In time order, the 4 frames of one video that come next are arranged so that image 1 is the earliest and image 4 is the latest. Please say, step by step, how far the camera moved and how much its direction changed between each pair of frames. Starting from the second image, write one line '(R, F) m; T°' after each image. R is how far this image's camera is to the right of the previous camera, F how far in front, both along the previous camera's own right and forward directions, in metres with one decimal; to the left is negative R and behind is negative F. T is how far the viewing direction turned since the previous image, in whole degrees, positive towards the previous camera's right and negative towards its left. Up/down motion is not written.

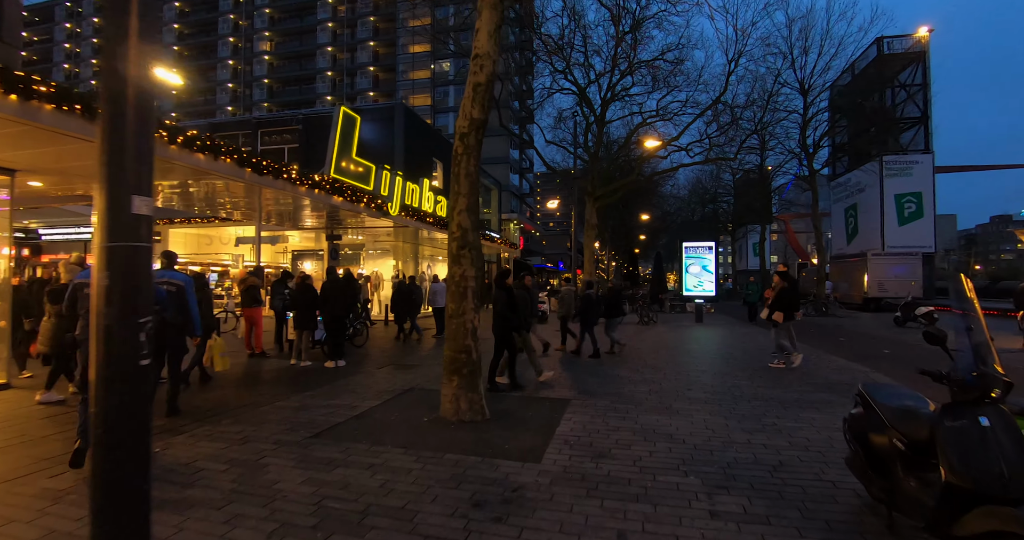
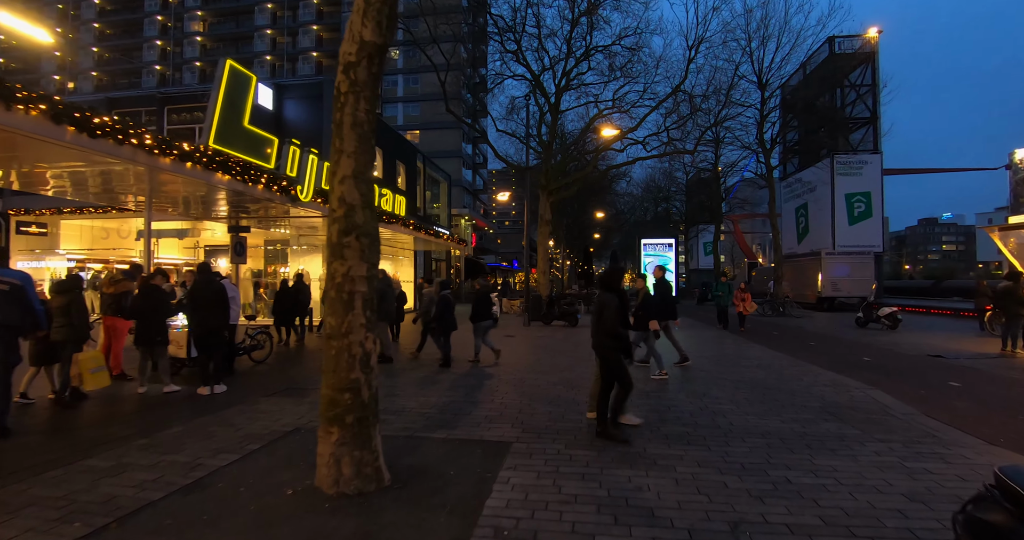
(+0.3, +1.9) m; +5°
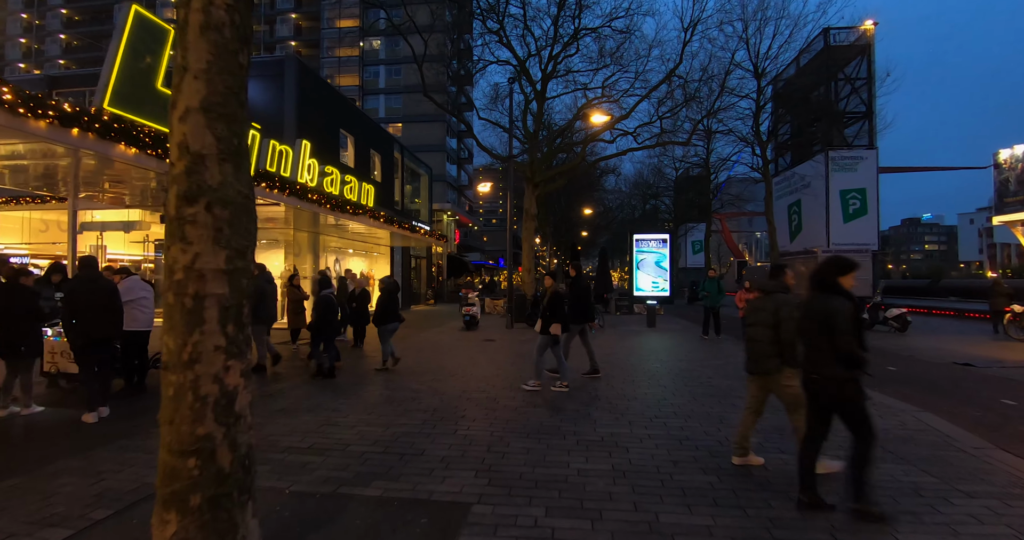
(+0.2, +1.5) m; +1°
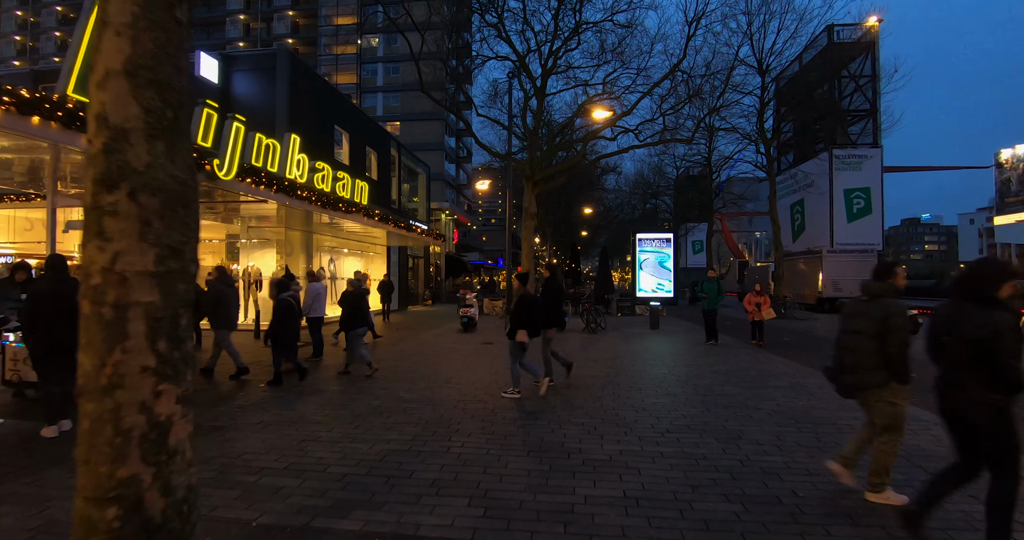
(0.0, +0.5) m; 0°
